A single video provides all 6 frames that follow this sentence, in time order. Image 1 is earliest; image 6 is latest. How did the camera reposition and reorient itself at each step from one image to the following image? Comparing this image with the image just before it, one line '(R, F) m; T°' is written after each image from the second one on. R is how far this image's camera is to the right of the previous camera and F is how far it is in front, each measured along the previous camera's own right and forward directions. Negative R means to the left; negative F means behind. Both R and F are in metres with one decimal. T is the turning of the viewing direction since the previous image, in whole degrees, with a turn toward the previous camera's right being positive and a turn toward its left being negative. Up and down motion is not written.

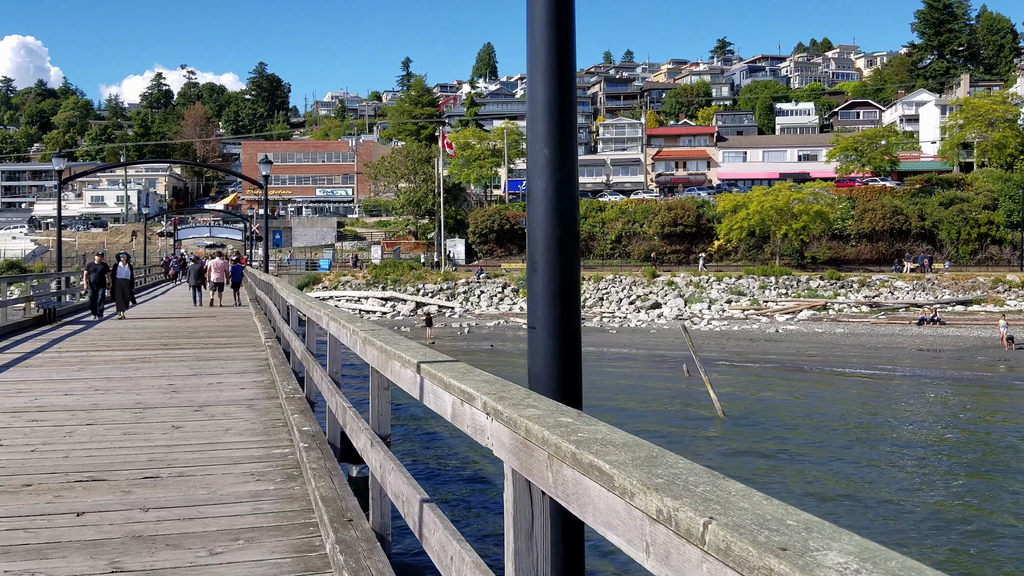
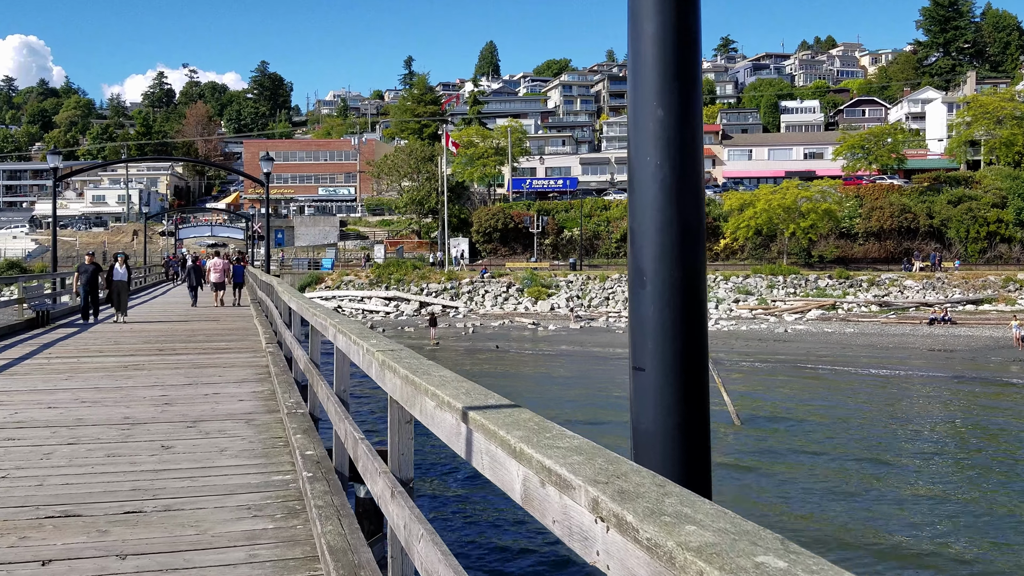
(-0.1, +0.4) m; 0°
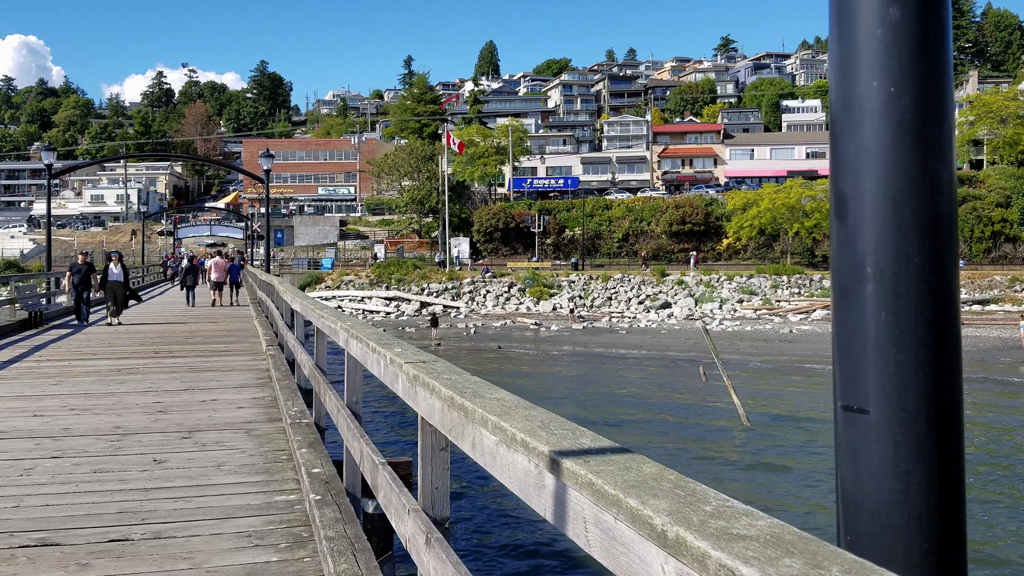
(-0.1, +0.3) m; 0°
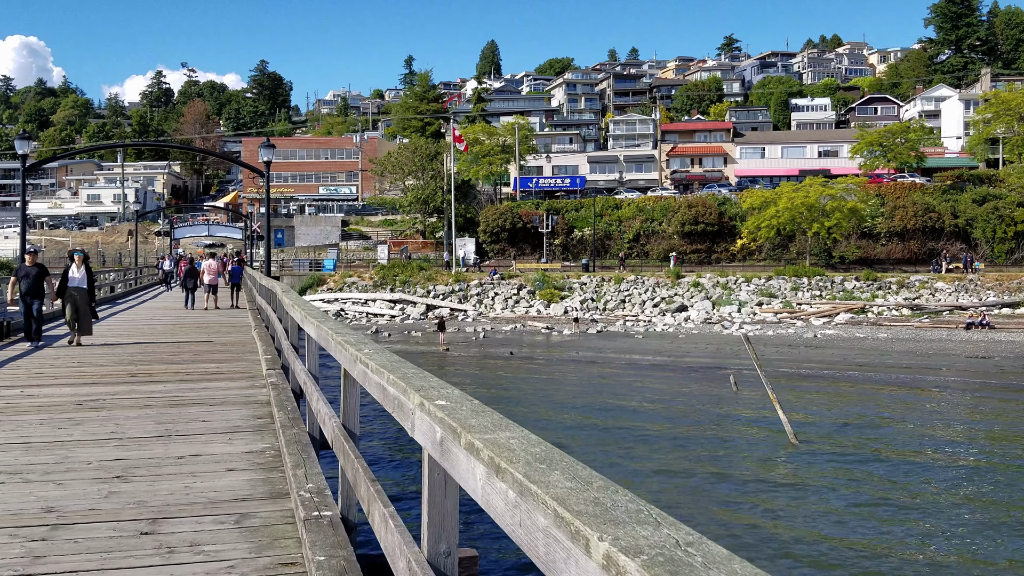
(-0.4, +1.4) m; 0°
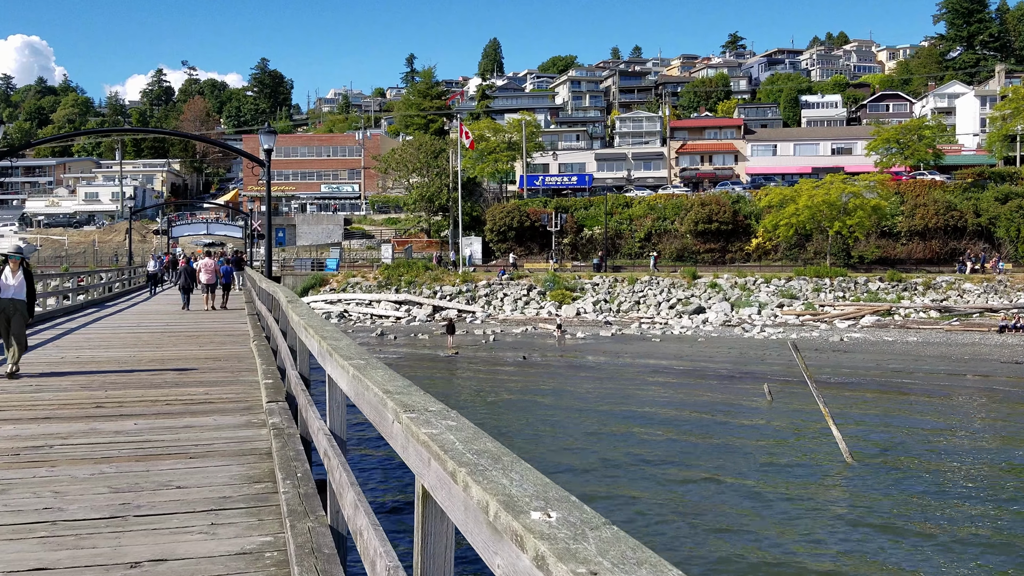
(-0.4, +1.3) m; 0°
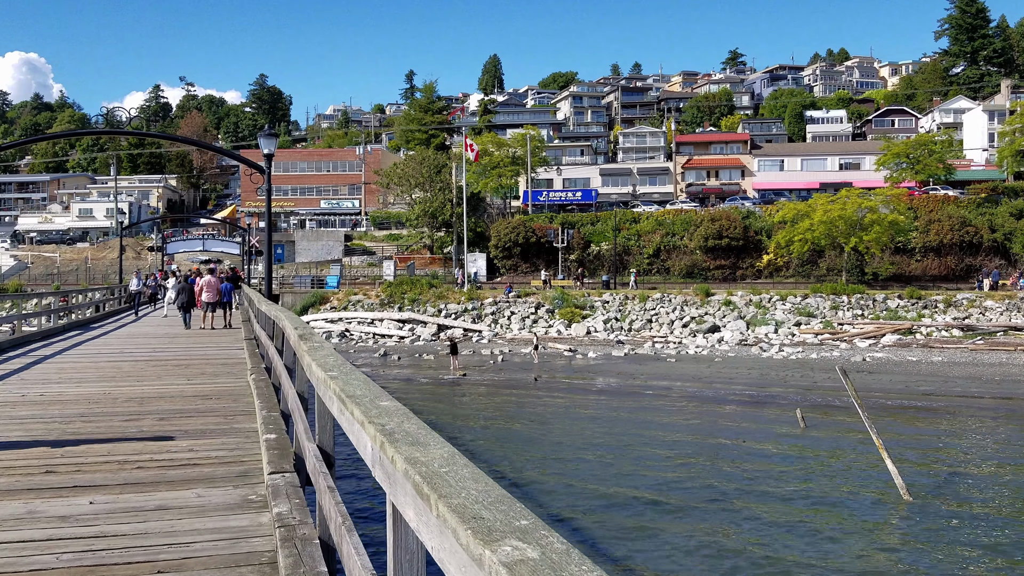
(-0.4, +1.2) m; 0°
